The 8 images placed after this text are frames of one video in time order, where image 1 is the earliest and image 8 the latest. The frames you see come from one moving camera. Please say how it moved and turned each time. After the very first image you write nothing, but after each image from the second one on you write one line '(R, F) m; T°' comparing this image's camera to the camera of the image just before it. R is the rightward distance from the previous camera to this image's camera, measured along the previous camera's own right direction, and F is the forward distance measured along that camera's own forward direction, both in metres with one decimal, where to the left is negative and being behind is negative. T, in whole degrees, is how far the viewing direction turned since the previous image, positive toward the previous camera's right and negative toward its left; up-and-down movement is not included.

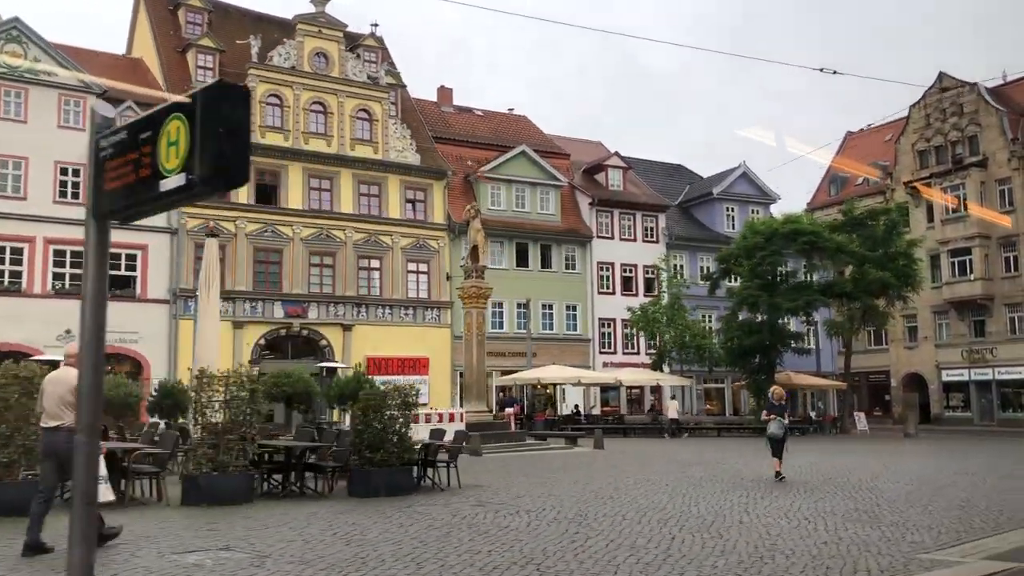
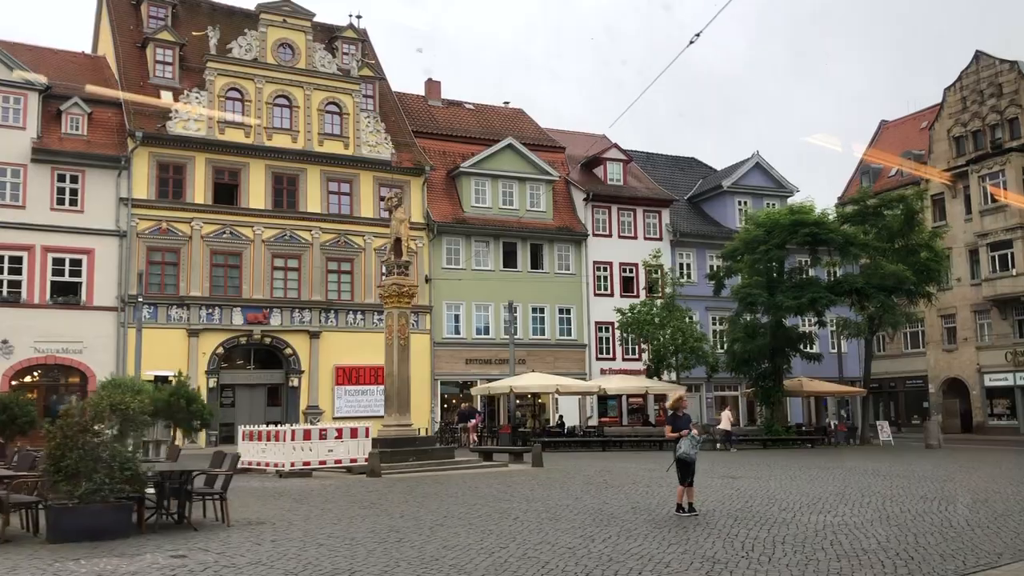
(+3.4, +3.3) m; -4°
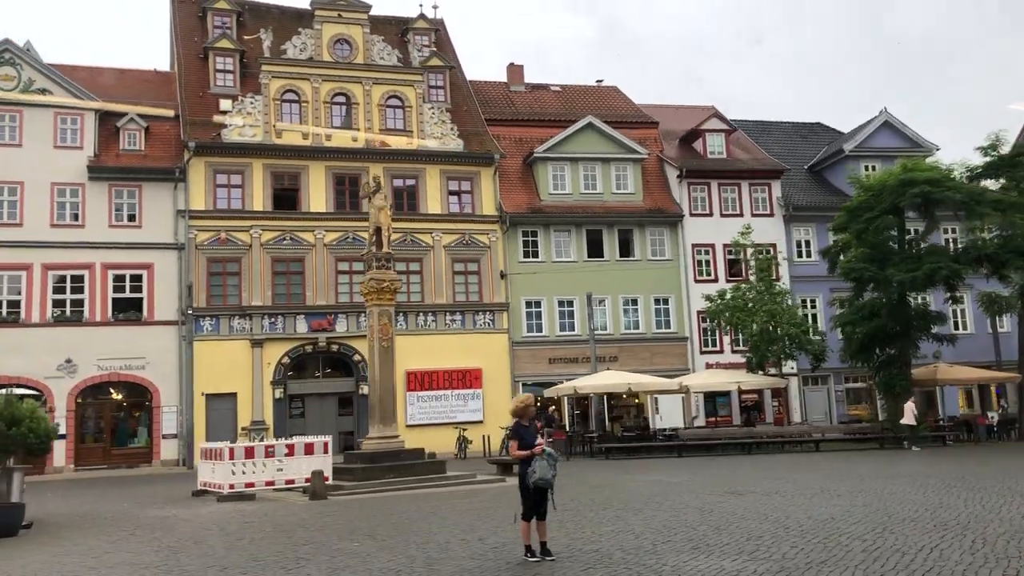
(+4.4, +3.7) m; -11°
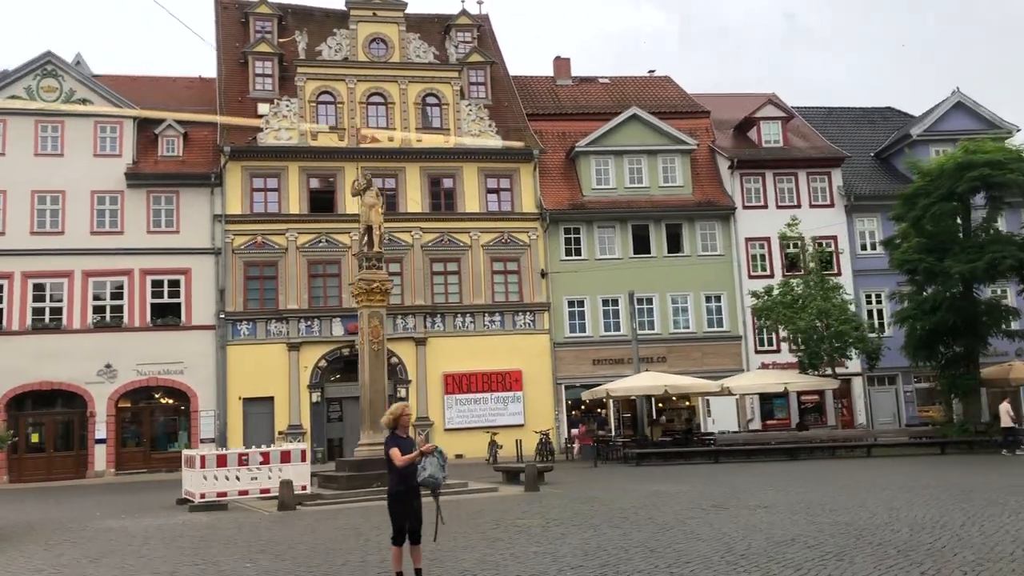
(+2.2, +1.2) m; -6°
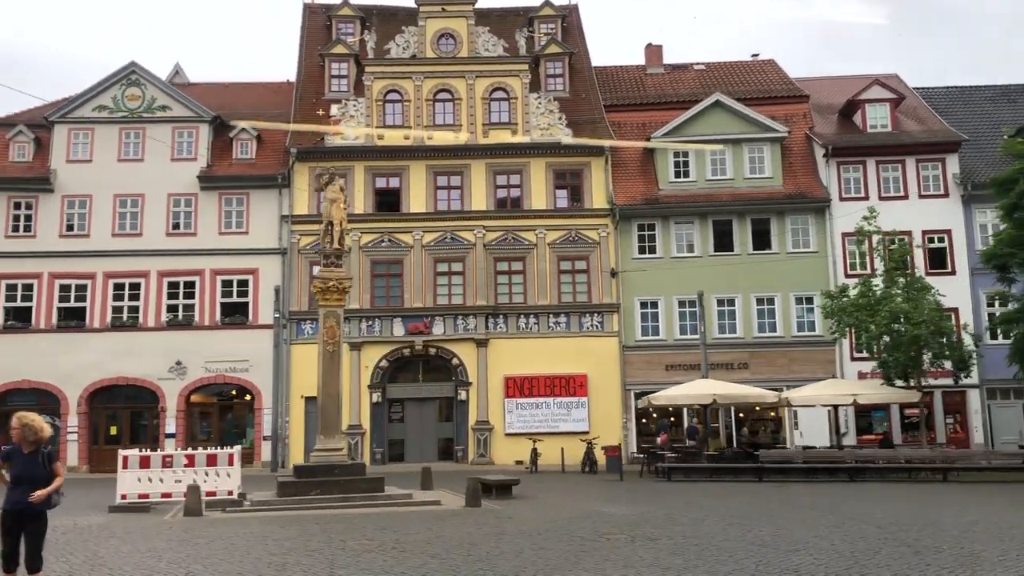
(+4.6, +2.0) m; -11°
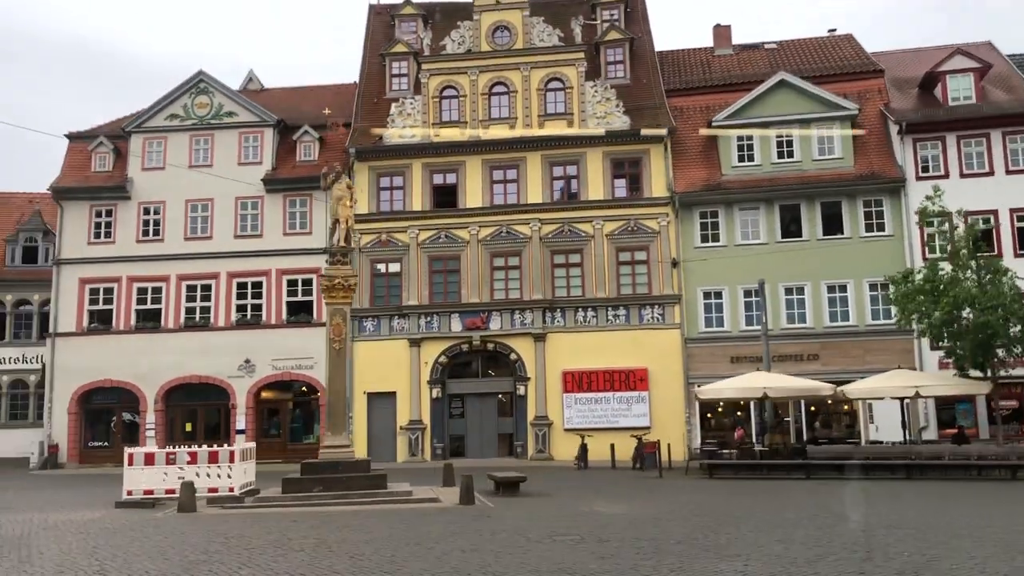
(+2.4, +0.6) m; -7°
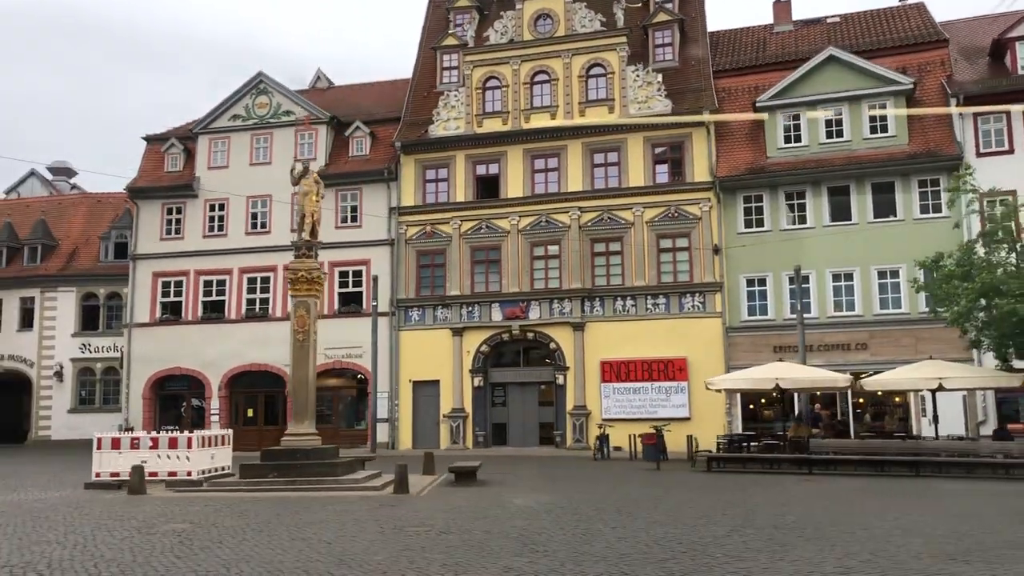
(+3.9, +0.3) m; -9°
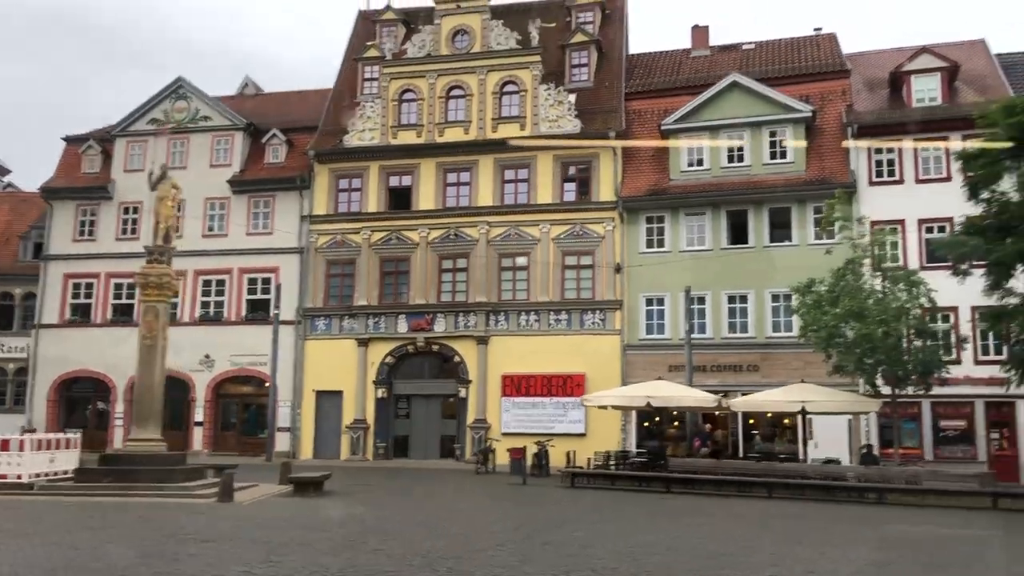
(+2.7, -0.2) m; +1°
